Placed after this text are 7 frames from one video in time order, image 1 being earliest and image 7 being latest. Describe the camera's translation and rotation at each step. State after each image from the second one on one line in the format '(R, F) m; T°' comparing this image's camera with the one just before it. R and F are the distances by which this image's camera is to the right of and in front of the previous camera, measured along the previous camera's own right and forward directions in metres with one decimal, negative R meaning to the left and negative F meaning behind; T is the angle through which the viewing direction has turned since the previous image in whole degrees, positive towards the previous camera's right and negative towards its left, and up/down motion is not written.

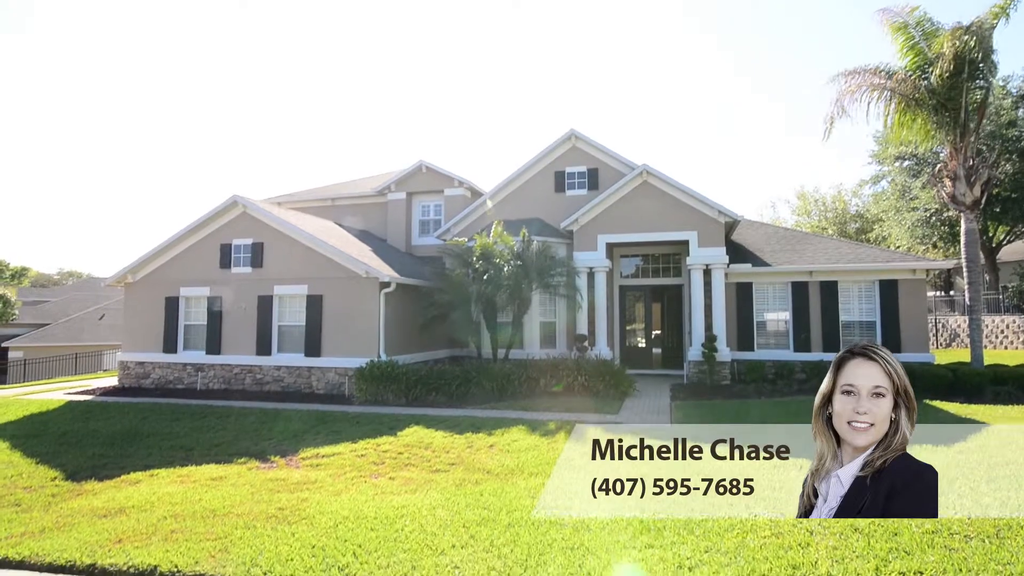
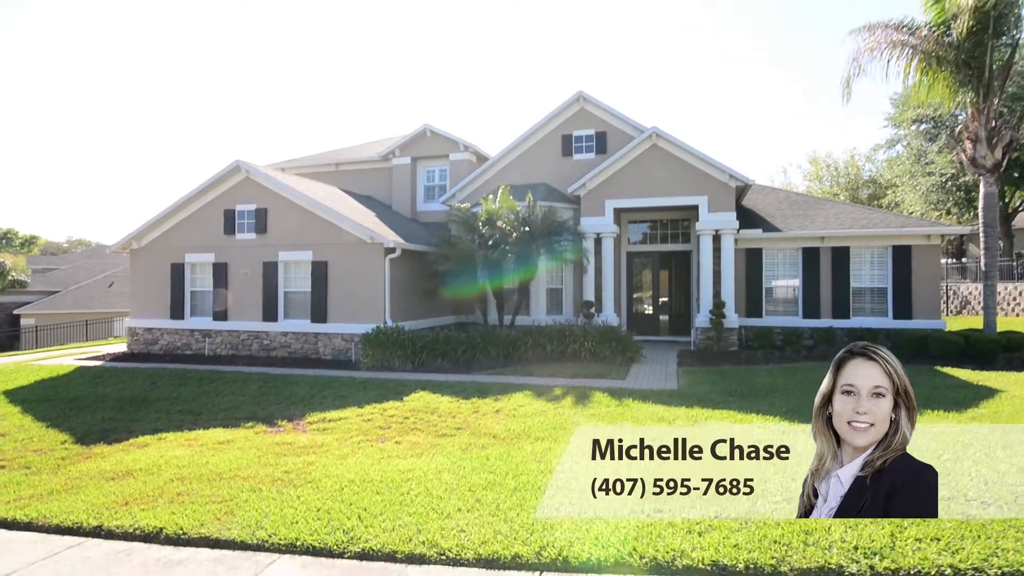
(0.0, +0.1) m; -1°
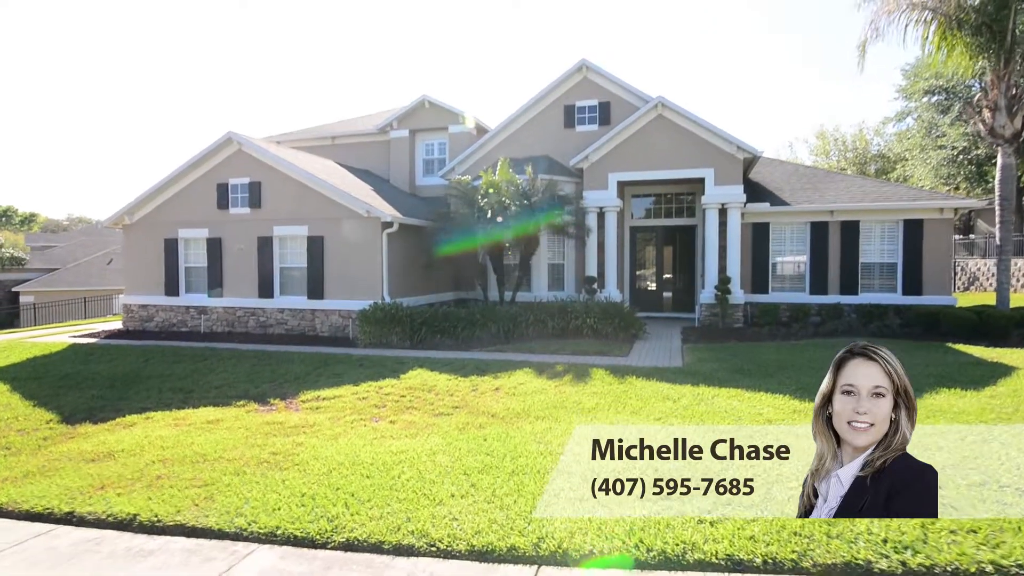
(0.0, +0.3) m; 0°
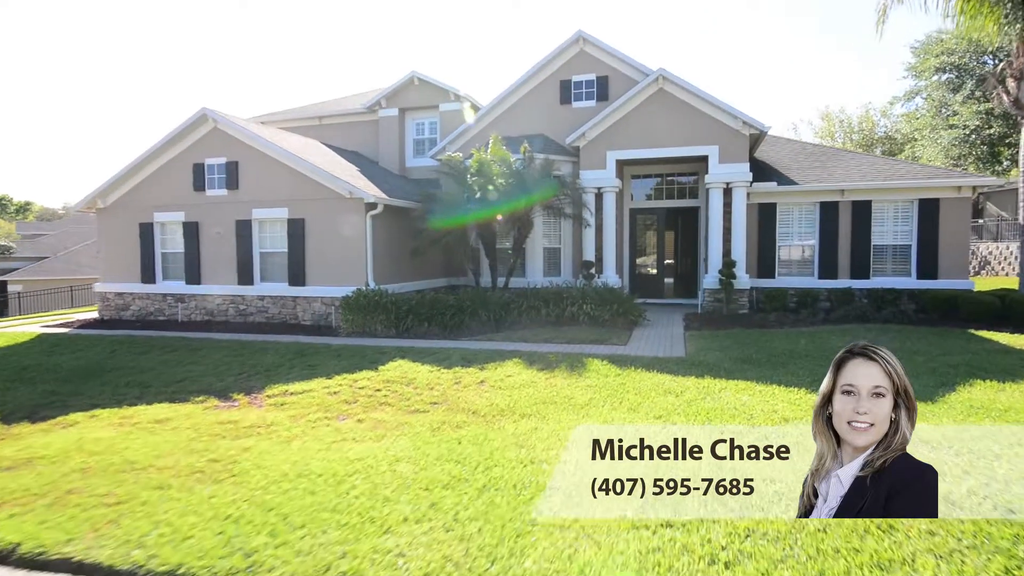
(+0.2, +0.8) m; 0°
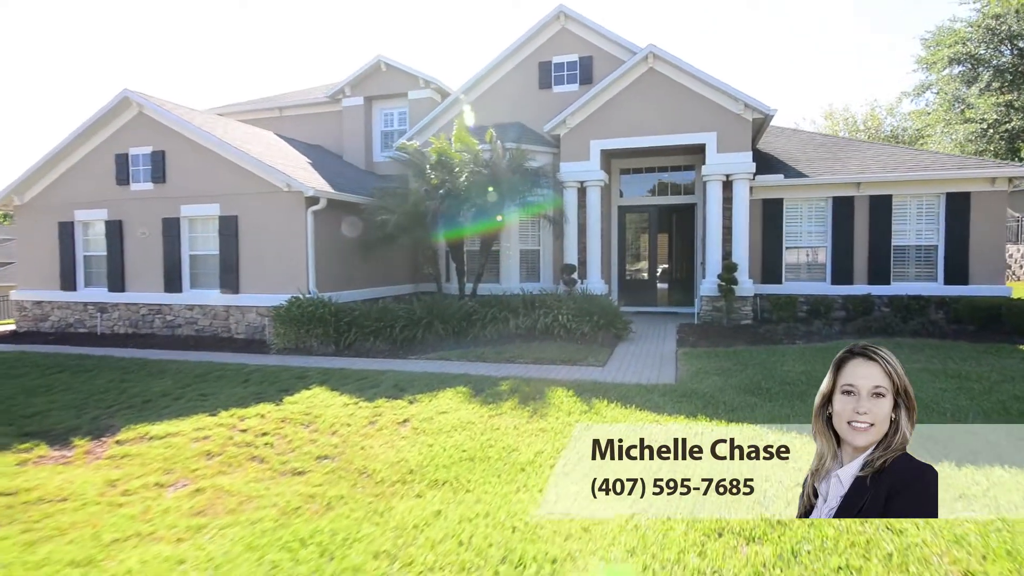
(+0.7, +1.8) m; 0°
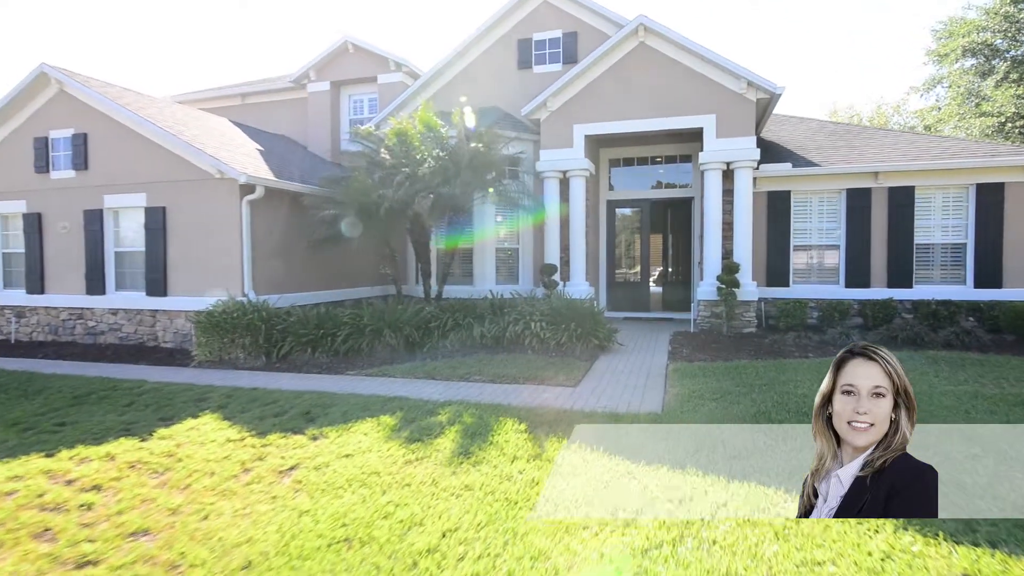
(+0.6, +1.5) m; 0°
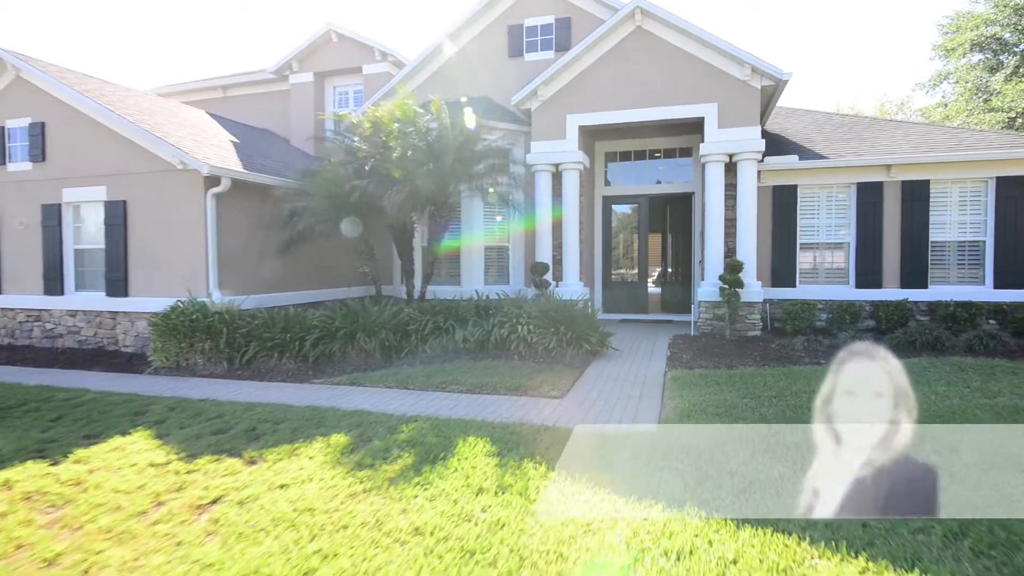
(+0.2, +0.7) m; 0°
